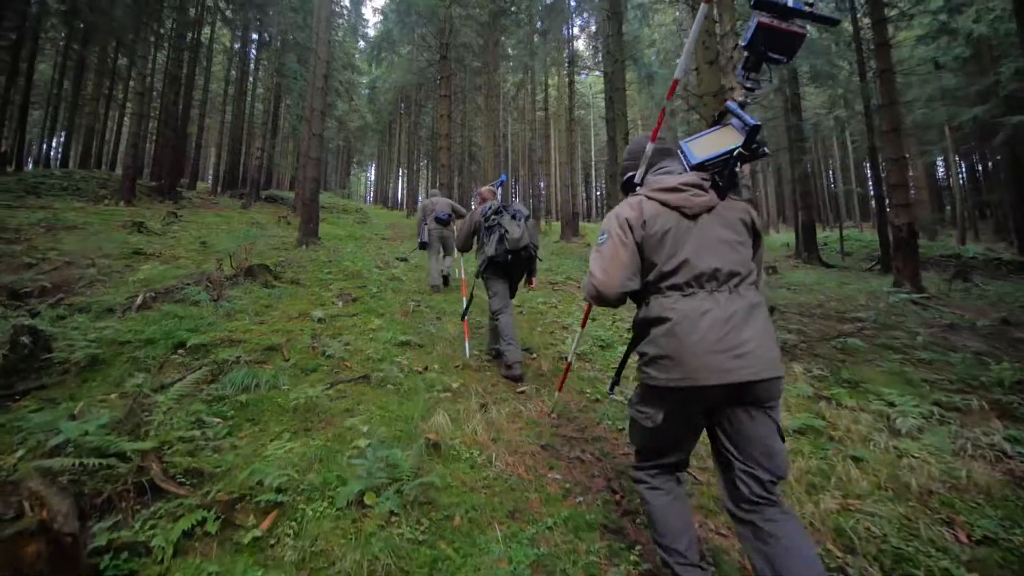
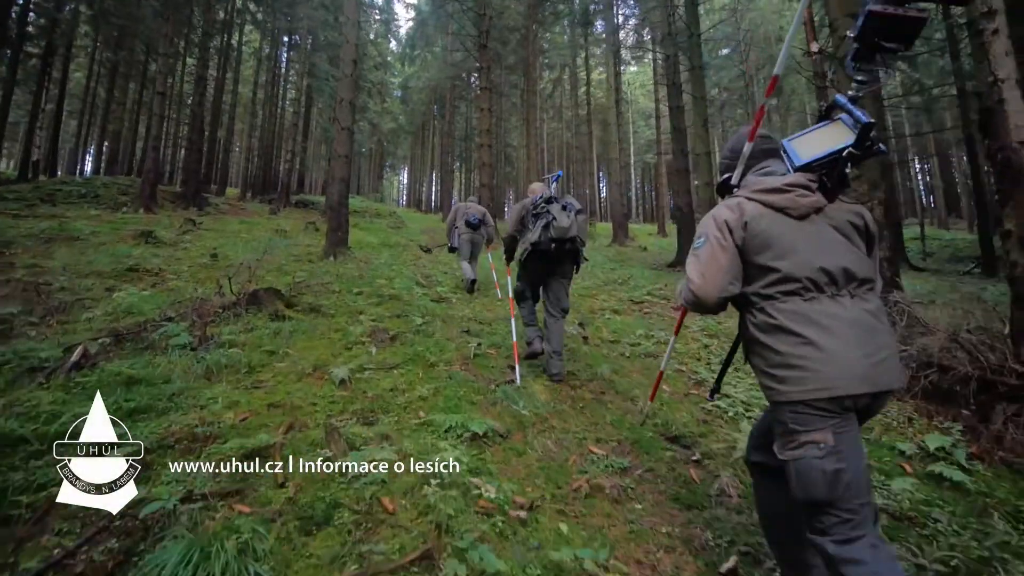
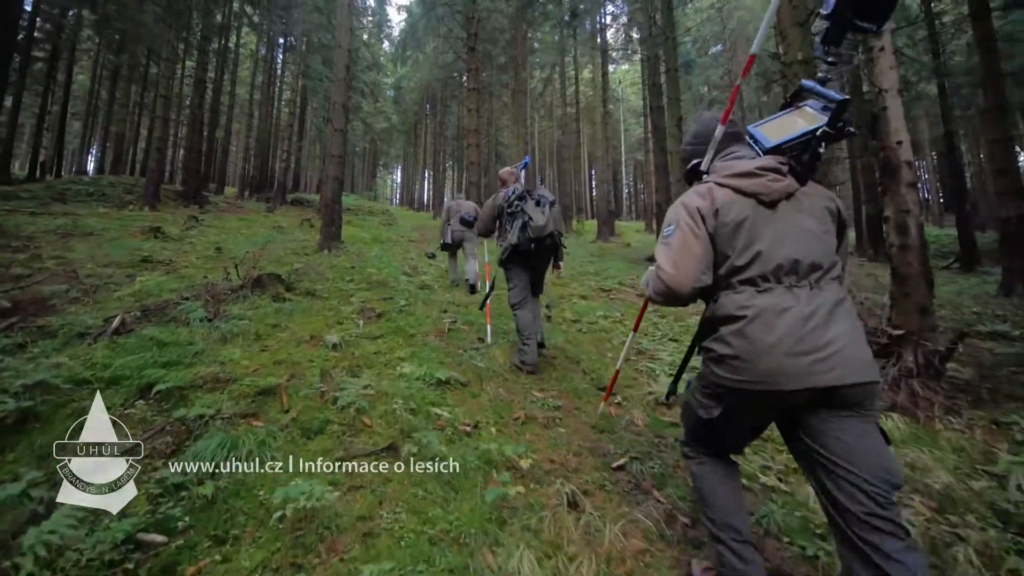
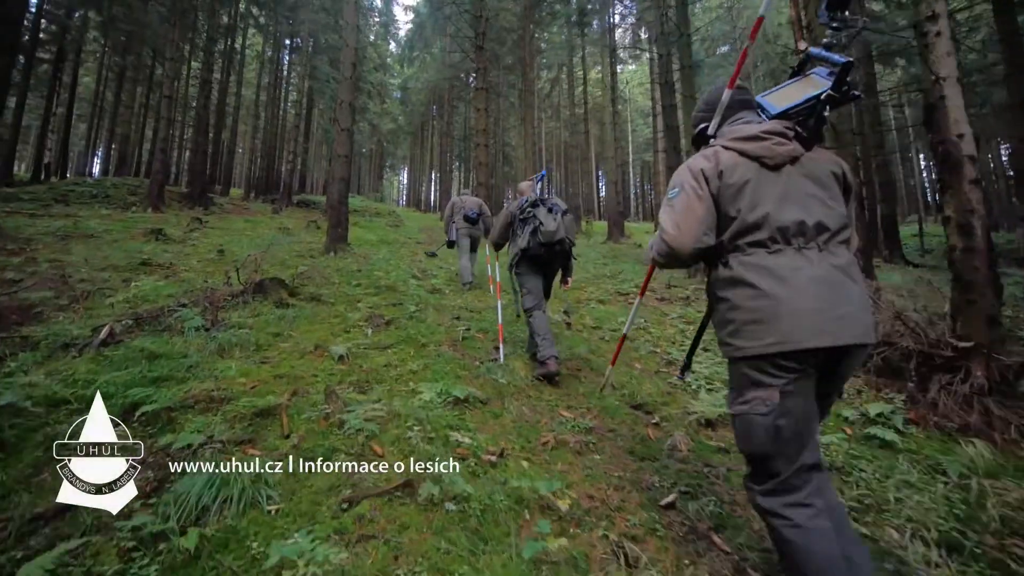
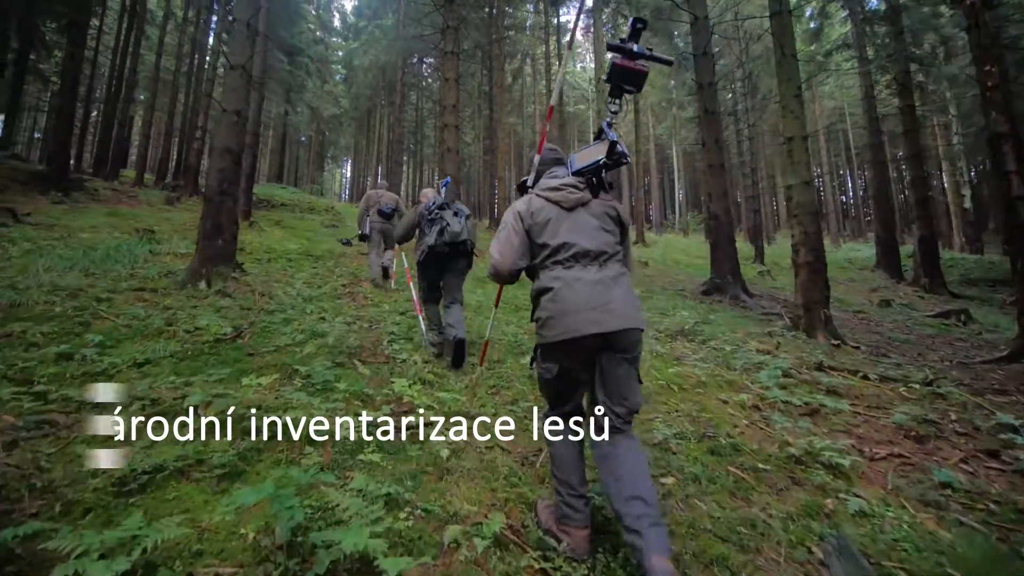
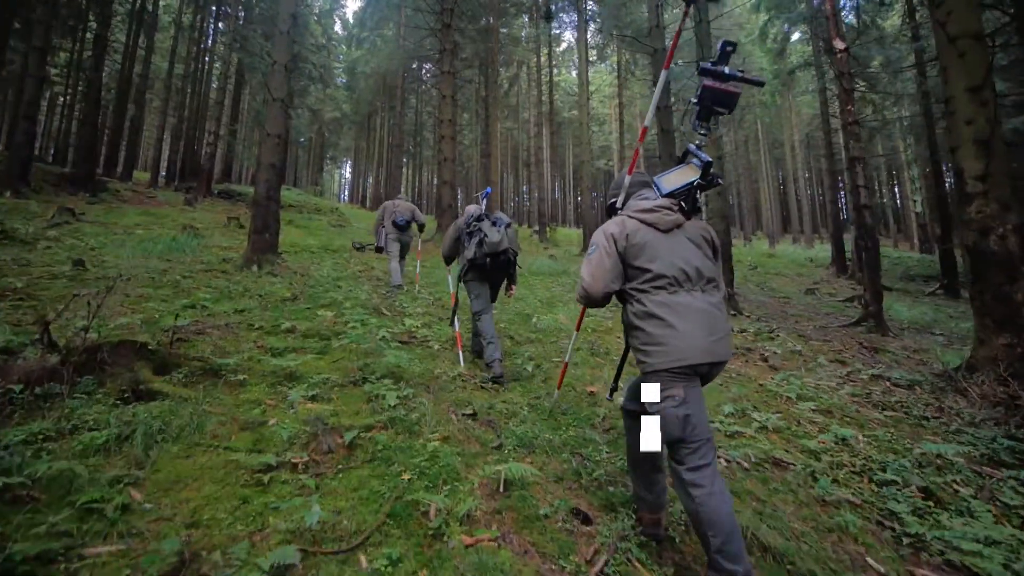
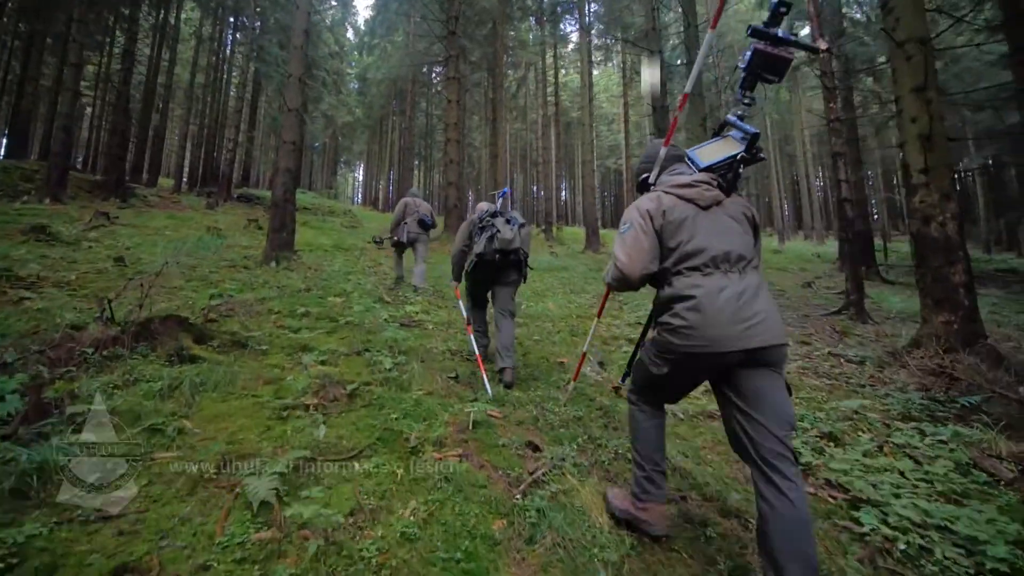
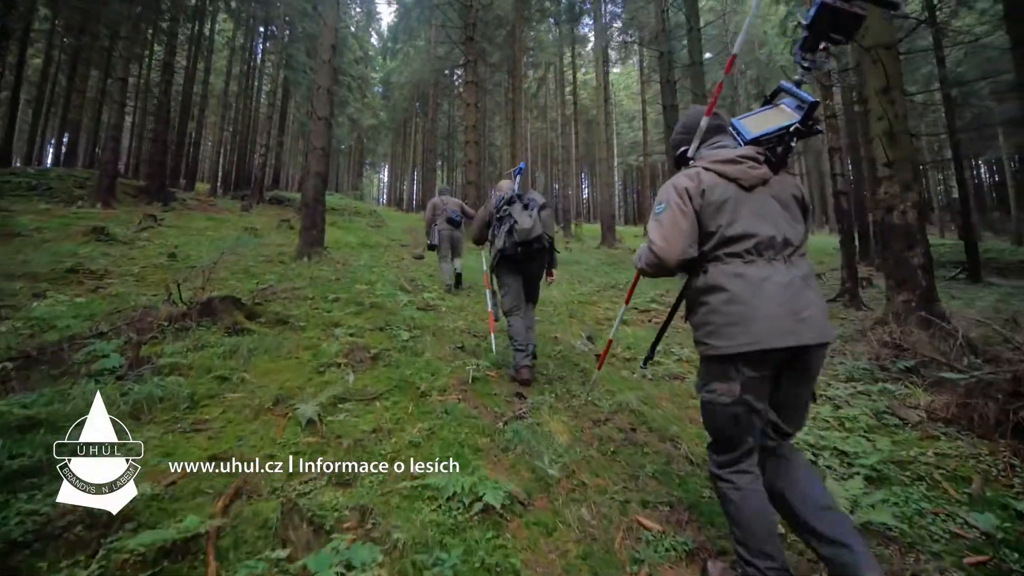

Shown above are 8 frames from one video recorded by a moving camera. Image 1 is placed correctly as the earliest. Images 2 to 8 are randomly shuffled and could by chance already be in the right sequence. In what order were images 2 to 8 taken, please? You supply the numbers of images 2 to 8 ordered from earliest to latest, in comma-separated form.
3, 4, 2, 8, 7, 6, 5
